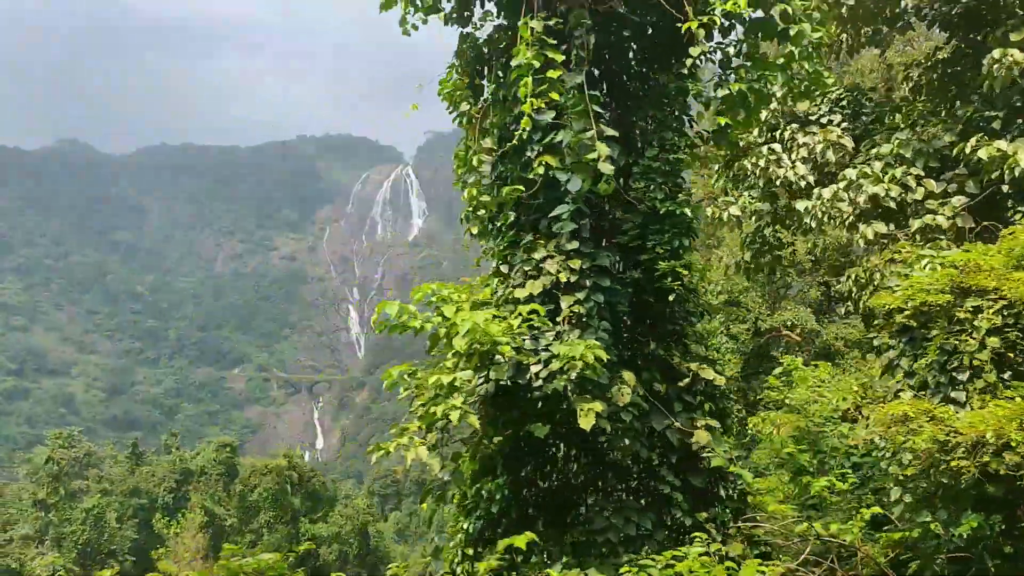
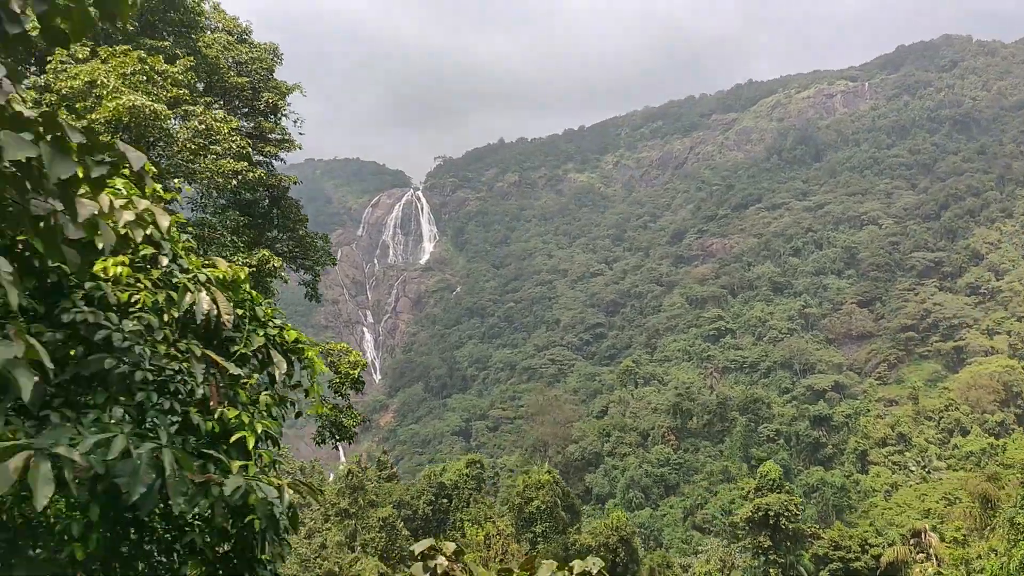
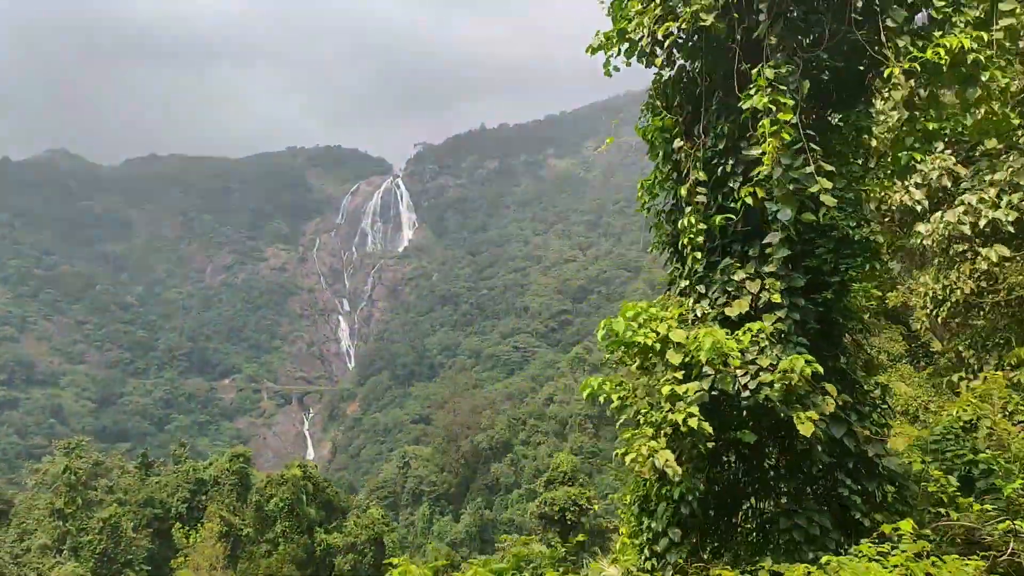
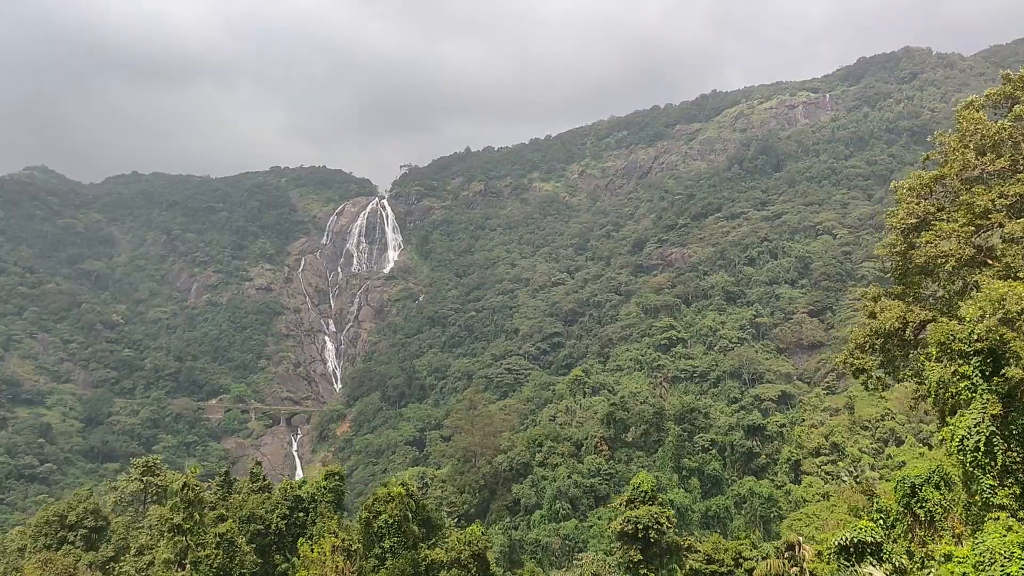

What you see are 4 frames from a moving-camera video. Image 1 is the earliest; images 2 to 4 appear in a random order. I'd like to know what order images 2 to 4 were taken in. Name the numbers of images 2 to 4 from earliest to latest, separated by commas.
3, 4, 2
